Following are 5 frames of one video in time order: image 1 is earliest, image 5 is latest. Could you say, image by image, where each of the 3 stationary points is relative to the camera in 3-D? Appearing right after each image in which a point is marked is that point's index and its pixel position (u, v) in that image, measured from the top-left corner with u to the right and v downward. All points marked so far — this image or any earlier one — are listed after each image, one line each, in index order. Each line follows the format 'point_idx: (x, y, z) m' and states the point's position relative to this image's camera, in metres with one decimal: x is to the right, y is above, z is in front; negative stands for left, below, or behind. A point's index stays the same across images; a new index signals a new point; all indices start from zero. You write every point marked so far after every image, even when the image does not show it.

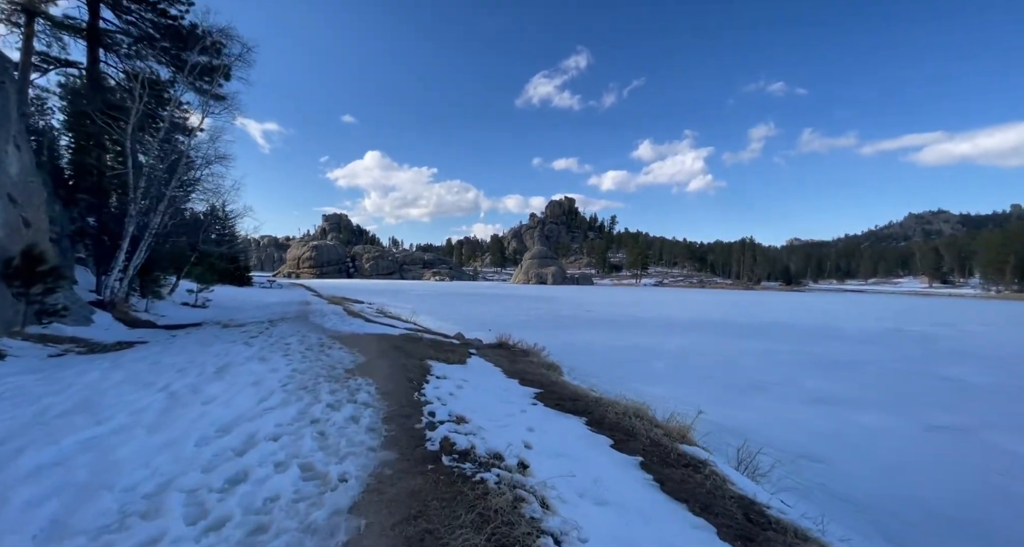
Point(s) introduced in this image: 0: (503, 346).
0: (-0.3, -2.2, +11.3) m
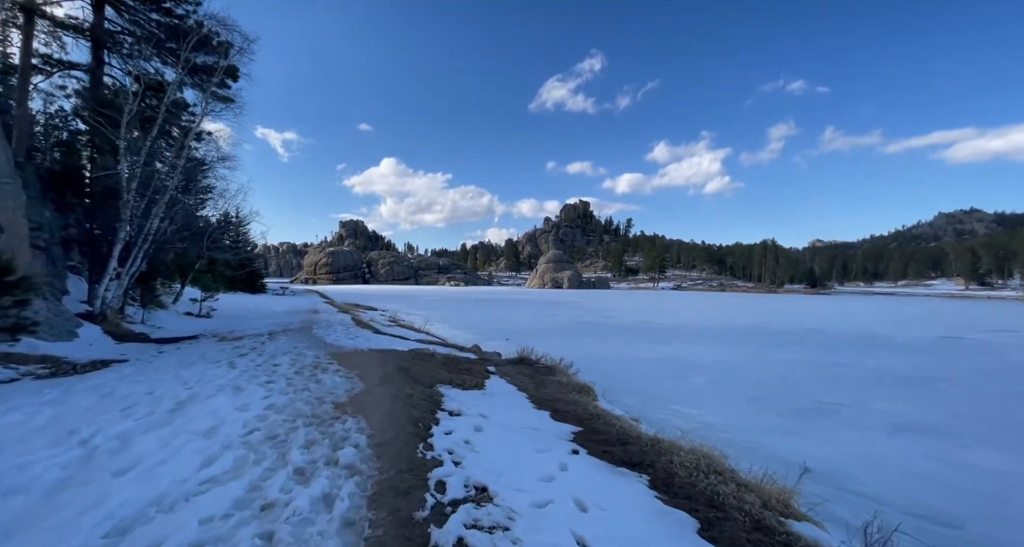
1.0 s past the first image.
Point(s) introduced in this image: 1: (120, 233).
0: (+0.3, -2.4, +10.0) m
1: (-11.3, +1.2, +11.0) m
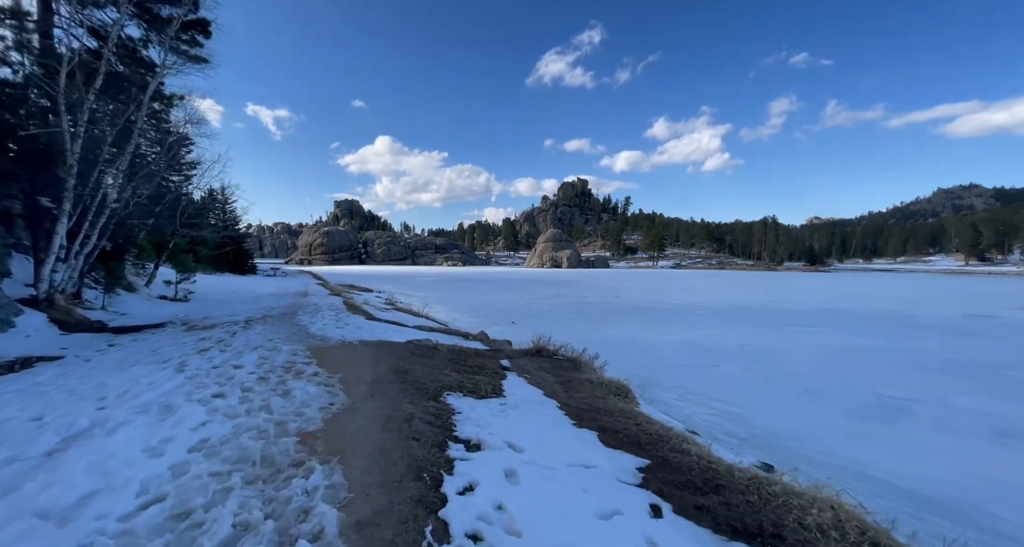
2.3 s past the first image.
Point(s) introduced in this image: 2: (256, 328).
0: (+0.6, -1.8, +8.6) m
1: (-10.9, +1.7, +9.4) m
2: (-6.0, -1.3, +8.9) m
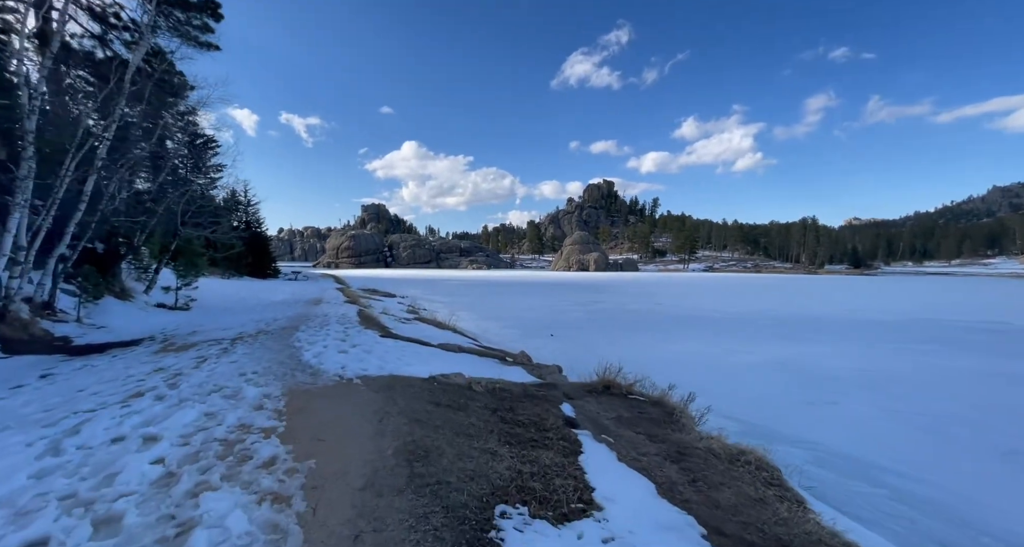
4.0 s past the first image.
0: (+1.6, -2.0, +6.2) m
1: (-9.9, +1.6, +7.7) m
2: (-5.0, -1.4, +7.0) m
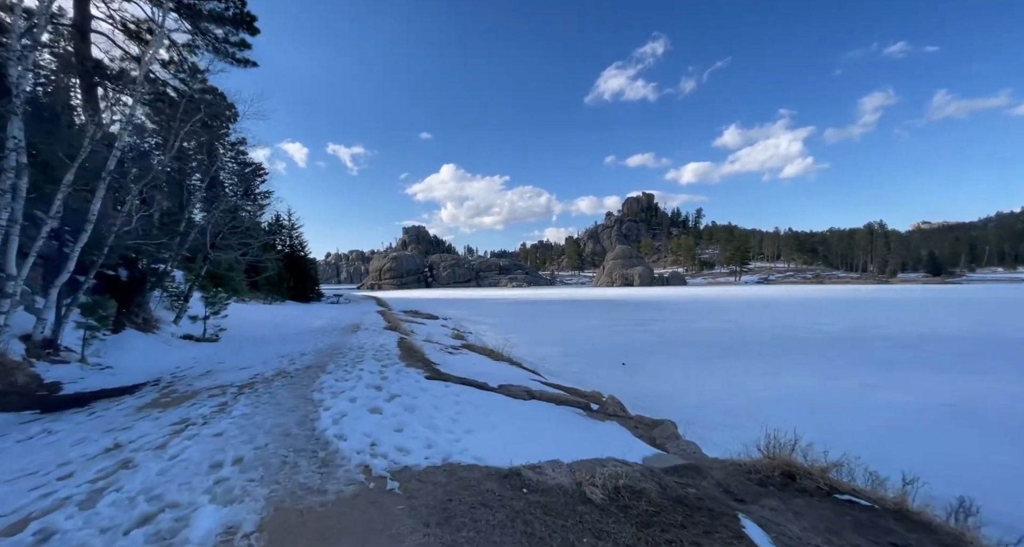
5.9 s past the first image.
0: (+2.8, -2.1, +3.6) m
1: (-8.5, +1.0, +6.5) m
2: (-3.6, -1.8, +5.1) m
